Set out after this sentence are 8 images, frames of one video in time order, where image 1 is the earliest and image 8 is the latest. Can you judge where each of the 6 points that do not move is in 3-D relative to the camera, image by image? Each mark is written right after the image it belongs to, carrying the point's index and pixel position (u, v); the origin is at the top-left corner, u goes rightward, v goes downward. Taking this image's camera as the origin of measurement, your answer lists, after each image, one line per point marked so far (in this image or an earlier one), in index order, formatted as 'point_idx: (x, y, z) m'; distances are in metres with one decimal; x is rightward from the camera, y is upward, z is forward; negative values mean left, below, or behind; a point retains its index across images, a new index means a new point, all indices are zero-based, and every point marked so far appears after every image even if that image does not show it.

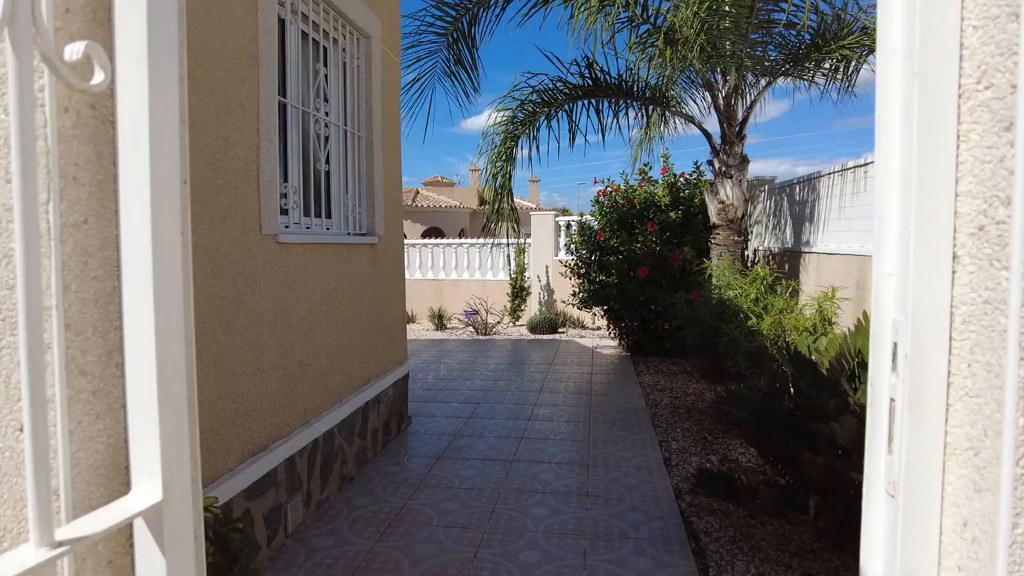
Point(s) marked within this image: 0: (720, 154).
0: (+2.0, +1.3, +6.2) m
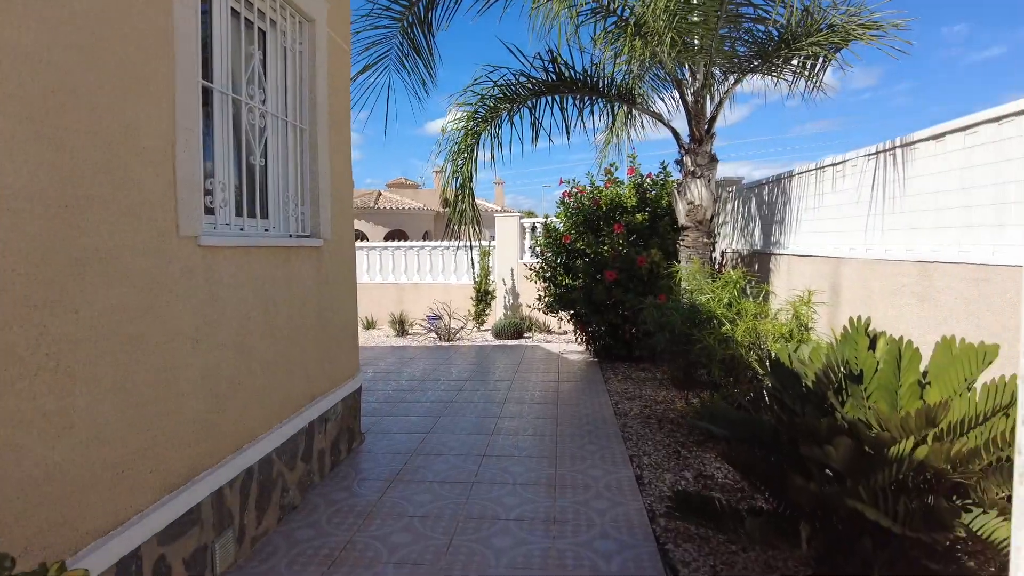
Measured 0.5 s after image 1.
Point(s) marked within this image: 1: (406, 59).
0: (+1.6, +1.2, +6.0) m
1: (-1.0, +2.1, +5.8) m
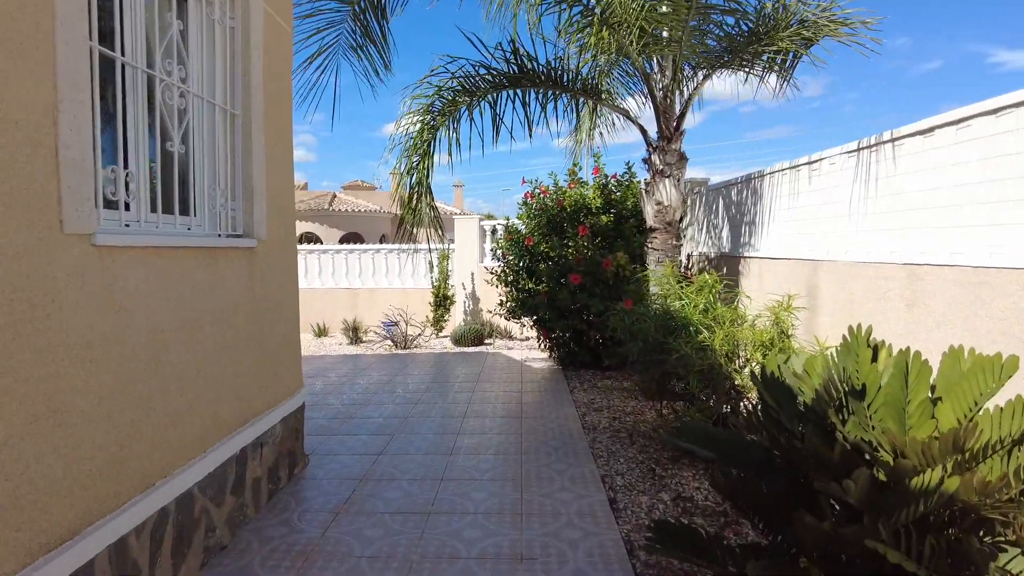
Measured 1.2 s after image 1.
0: (+1.3, +1.2, +5.7) m
1: (-1.3, +2.0, +5.3) m
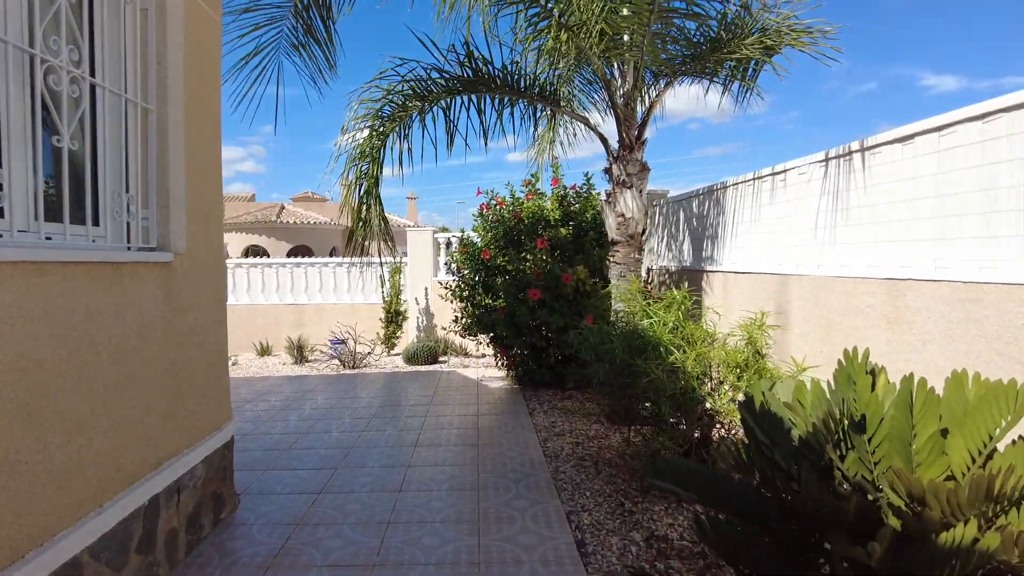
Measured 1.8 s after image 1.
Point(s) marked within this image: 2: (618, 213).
0: (+0.9, +1.1, +5.4) m
1: (-1.7, +1.9, +4.9) m
2: (+0.9, +0.6, +5.5) m
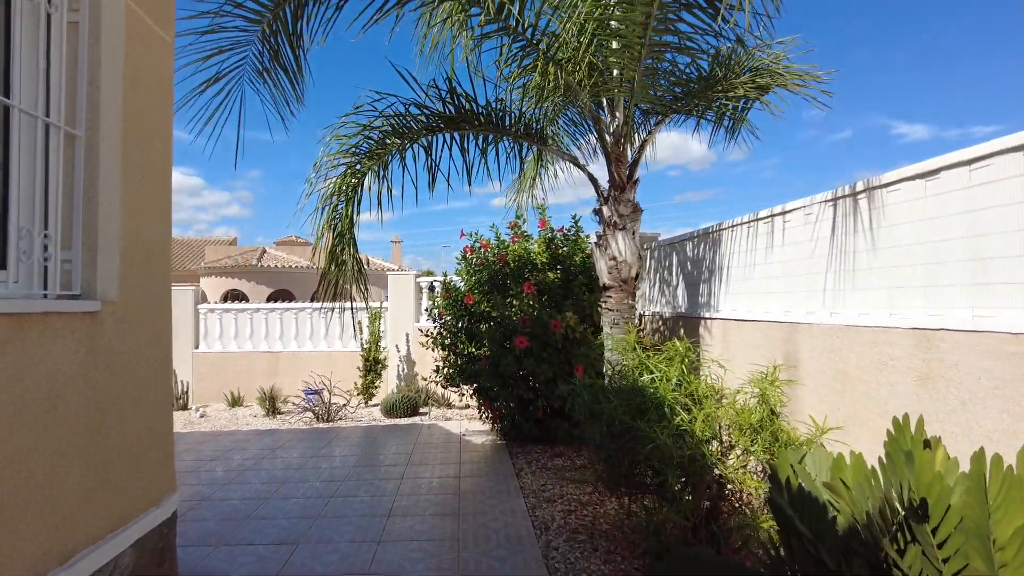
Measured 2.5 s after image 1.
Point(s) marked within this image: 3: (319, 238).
0: (+0.8, +0.7, +5.1) m
1: (-1.8, +1.5, +4.6) m
2: (+0.8, +0.3, +5.1) m
3: (-1.8, +0.5, +6.1) m
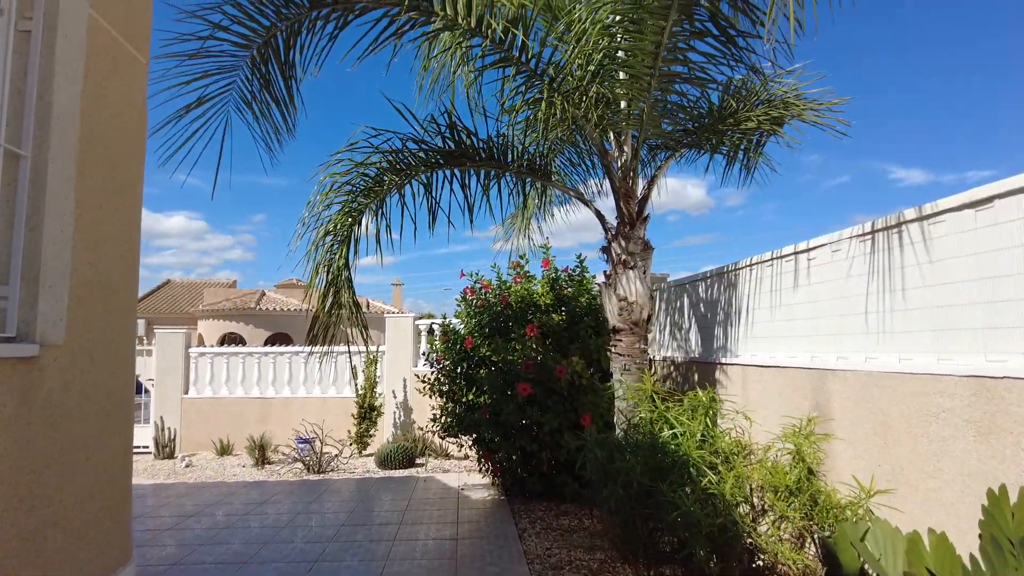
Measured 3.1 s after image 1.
0: (+0.8, +0.4, +4.8) m
1: (-1.8, +1.3, +4.4) m
2: (+0.8, -0.1, +4.8) m
3: (-1.8, +0.1, +5.8) m
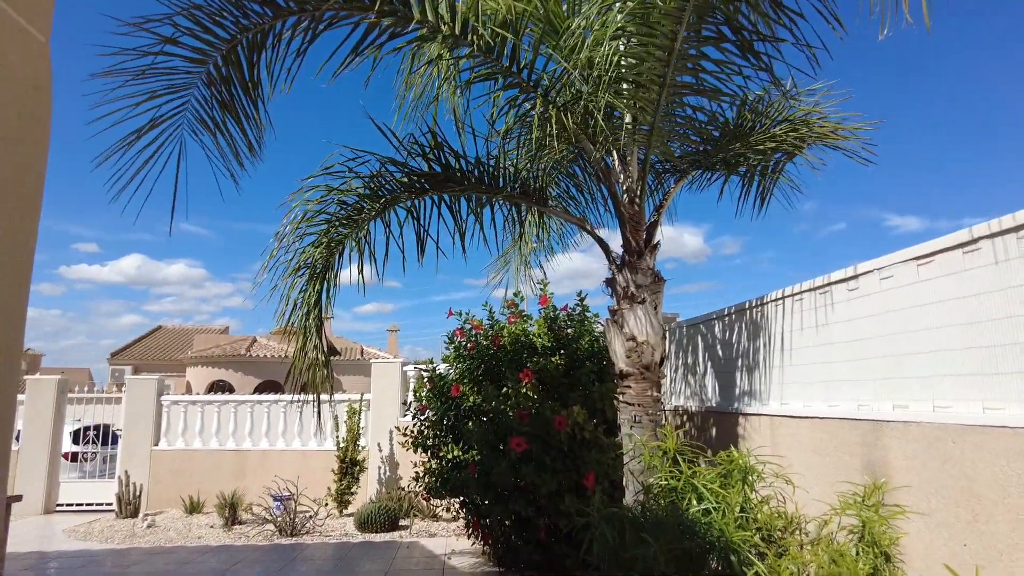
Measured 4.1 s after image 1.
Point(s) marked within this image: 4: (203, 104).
0: (+0.7, +0.1, +4.2) m
1: (-1.8, +1.0, +3.9) m
2: (+0.7, -0.3, +4.2) m
3: (-1.8, -0.2, +5.2) m
4: (-1.9, +1.1, +3.9) m
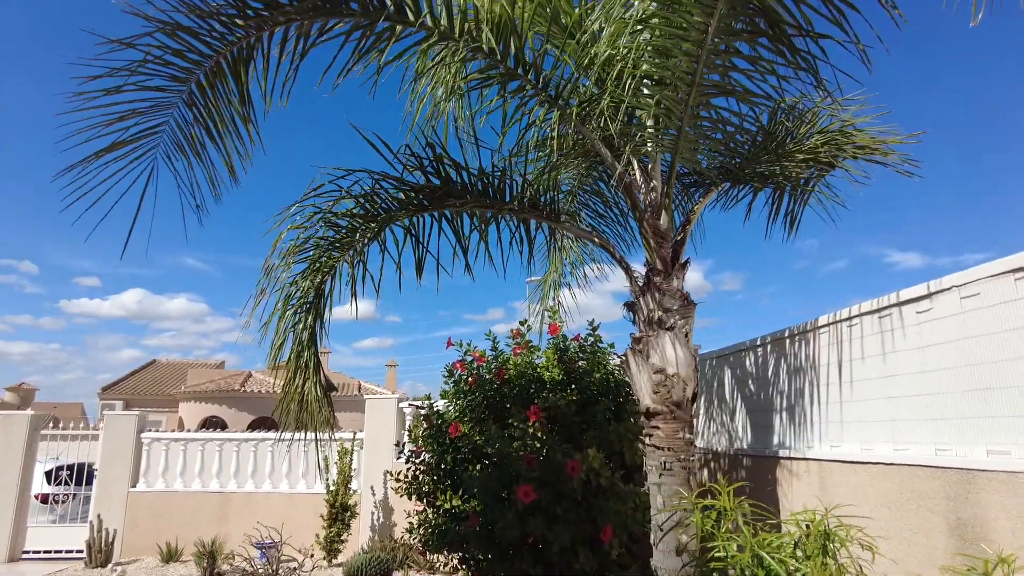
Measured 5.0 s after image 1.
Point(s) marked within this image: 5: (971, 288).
0: (+0.8, 0.0, +3.7) m
1: (-1.8, +0.9, +3.4) m
2: (+0.8, -0.4, +3.6) m
3: (-1.8, -0.4, +4.6) m
4: (-1.8, +1.0, +3.4) m
5: (+1.9, 0.0, +2.6) m
